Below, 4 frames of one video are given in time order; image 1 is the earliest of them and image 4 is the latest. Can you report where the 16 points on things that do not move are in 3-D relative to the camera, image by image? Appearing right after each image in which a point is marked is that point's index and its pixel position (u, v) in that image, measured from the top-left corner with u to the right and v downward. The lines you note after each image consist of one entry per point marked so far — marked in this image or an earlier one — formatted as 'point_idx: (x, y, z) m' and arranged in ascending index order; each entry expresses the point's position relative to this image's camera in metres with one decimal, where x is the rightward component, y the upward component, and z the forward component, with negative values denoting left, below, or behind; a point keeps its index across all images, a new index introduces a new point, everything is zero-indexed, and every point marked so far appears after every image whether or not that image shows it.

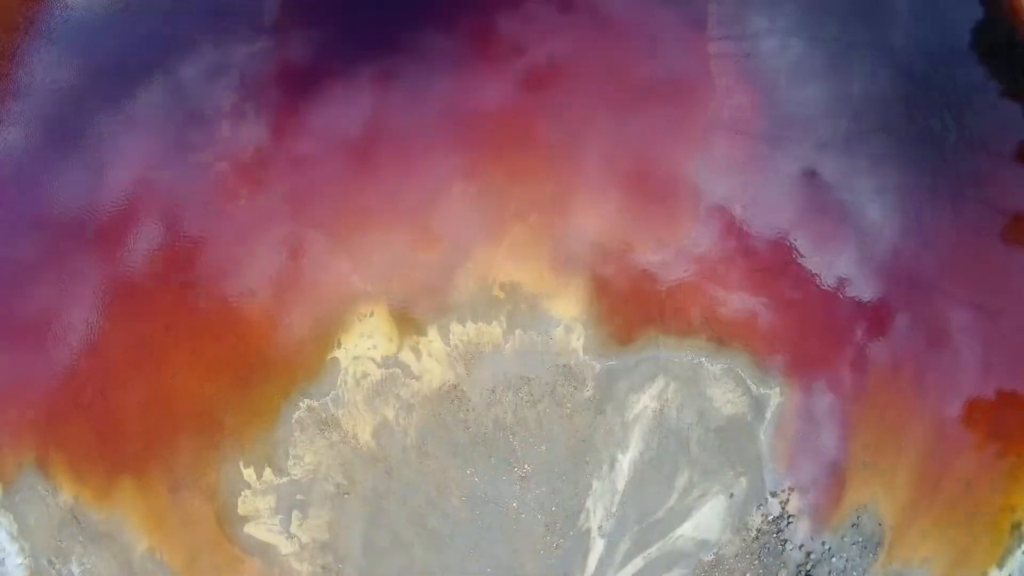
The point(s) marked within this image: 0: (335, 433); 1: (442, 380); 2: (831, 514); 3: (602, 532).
0: (-4.0, -3.4, +15.1) m
1: (-1.6, -2.2, +15.1) m
2: (+8.0, -5.8, +15.9) m
3: (+2.1, -5.7, +15.5) m
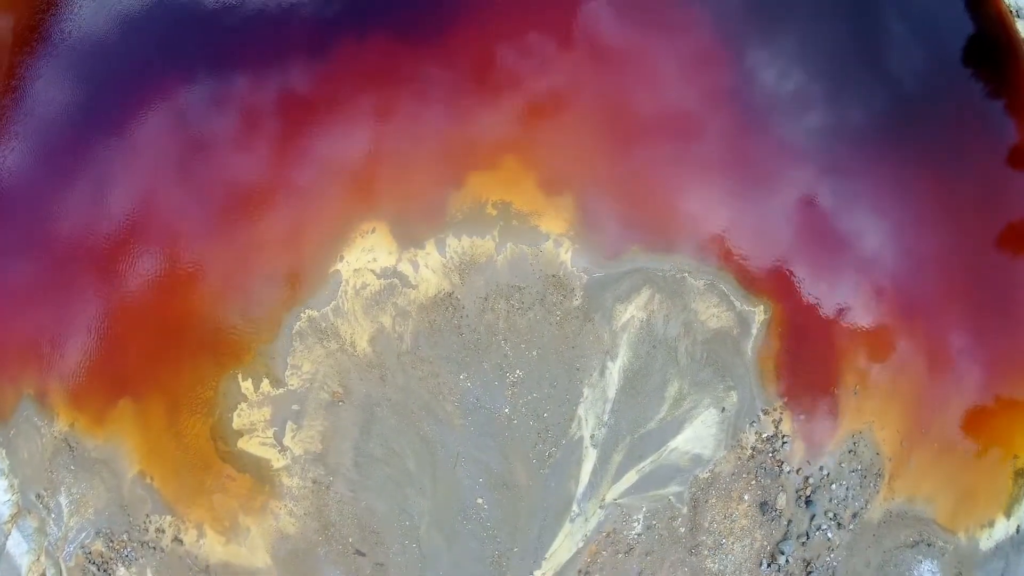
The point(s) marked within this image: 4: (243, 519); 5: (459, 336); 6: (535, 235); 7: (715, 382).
0: (-4.2, -1.3, +15.6) m
1: (-1.8, -0.1, +15.7) m
2: (+7.8, -3.8, +15.9) m
3: (+1.9, -3.6, +15.5) m
4: (-6.4, -5.5, +15.6) m
5: (-1.3, -1.2, +15.6) m
6: (+0.6, +1.2, +15.9) m
7: (+4.9, -2.3, +15.7) m
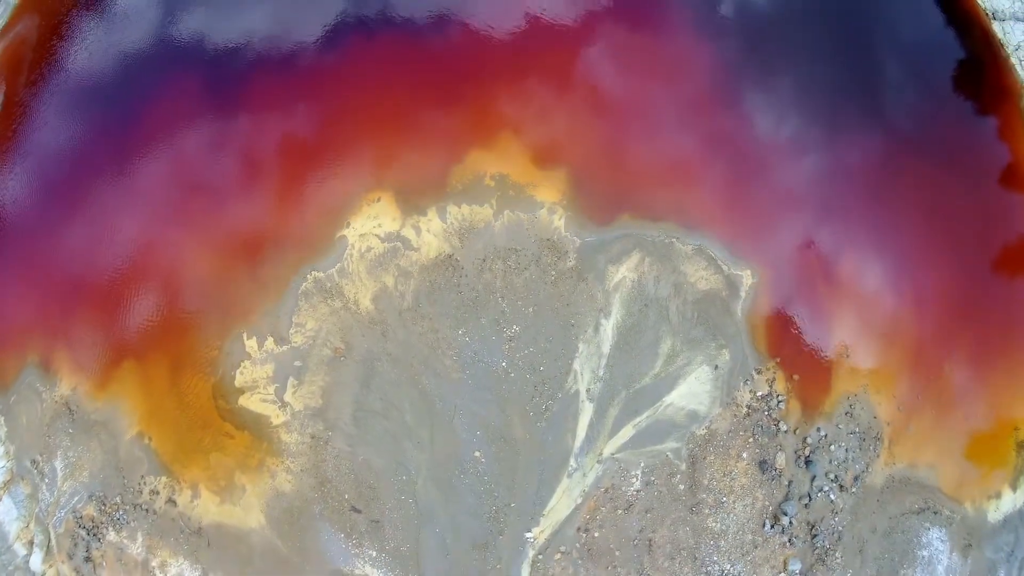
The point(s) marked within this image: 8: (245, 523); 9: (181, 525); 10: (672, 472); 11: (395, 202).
0: (-4.3, -0.3, +16.2) m
1: (-1.8, +0.9, +16.5) m
2: (+7.7, -2.7, +16.1) m
3: (+1.9, -2.6, +15.7) m
4: (-6.4, -4.4, +15.5) m
5: (-1.3, -0.2, +16.2) m
6: (+0.5, +2.2, +16.9) m
7: (+4.8, -1.3, +16.2) m
8: (-6.2, -5.4, +15.3) m
9: (-7.8, -5.4, +15.4) m
10: (+3.8, -4.3, +15.5) m
11: (-3.0, +2.2, +16.8) m
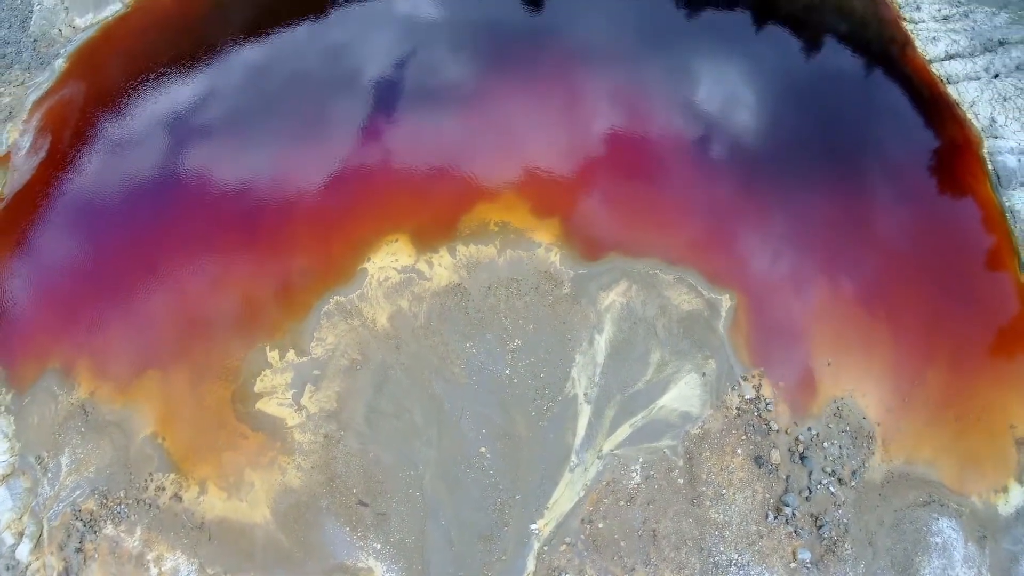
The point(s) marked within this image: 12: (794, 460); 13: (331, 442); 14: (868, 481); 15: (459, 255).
0: (-4.2, -0.9, +17.9) m
1: (-1.8, +0.2, +18.6) m
2: (+7.8, -3.0, +17.1) m
3: (+1.9, -2.8, +16.8) m
4: (-6.3, -4.6, +16.0) m
5: (-1.3, -0.7, +18.0) m
6: (+0.5, +1.3, +19.4) m
7: (+4.9, -1.7, +17.6) m
8: (-6.1, -5.4, +15.5) m
9: (-7.7, -5.5, +15.5) m
10: (+3.9, -4.4, +16.1) m
11: (-3.0, +1.3, +19.3) m
12: (+7.0, -4.3, +16.3) m
13: (-4.5, -3.8, +16.2) m
14: (+8.8, -4.8, +16.3) m
15: (-1.6, +0.9, +19.1) m
